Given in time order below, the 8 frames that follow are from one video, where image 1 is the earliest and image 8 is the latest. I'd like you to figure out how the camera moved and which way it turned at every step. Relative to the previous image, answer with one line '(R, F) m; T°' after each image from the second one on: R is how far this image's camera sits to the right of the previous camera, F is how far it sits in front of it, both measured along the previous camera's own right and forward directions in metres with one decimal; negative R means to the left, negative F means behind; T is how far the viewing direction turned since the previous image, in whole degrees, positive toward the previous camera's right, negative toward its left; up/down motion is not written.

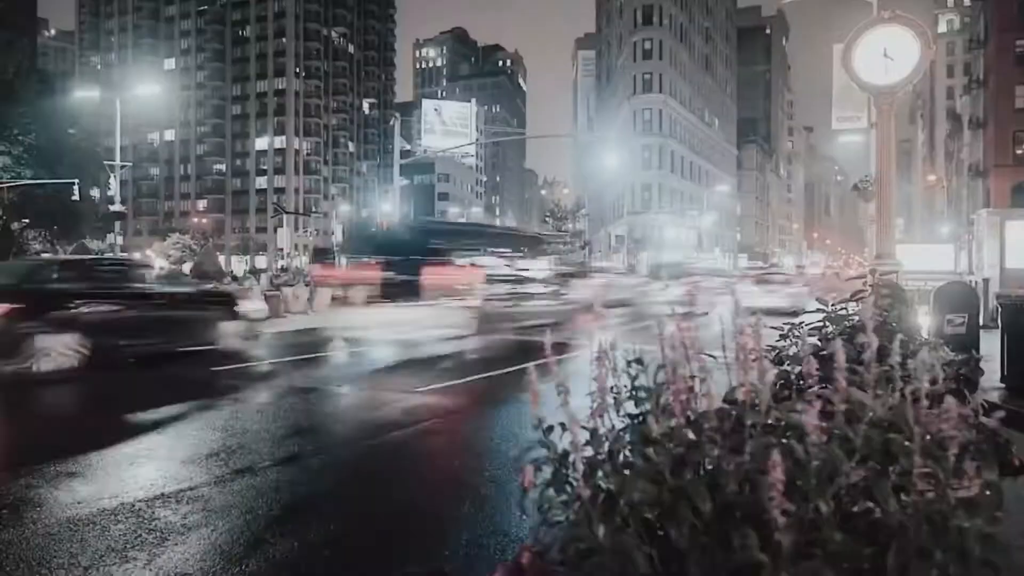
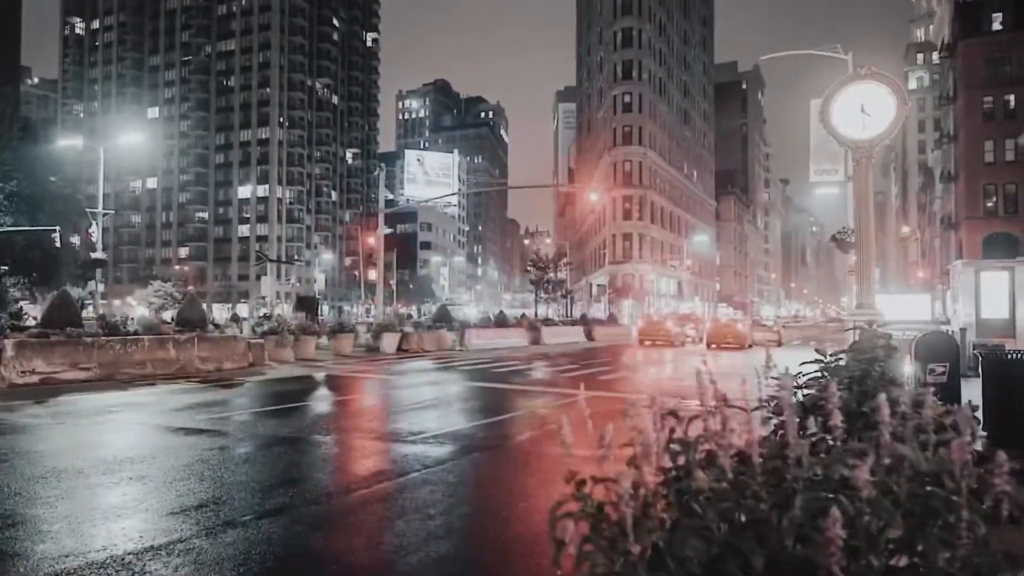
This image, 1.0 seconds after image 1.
(-0.7, -0.5) m; +2°
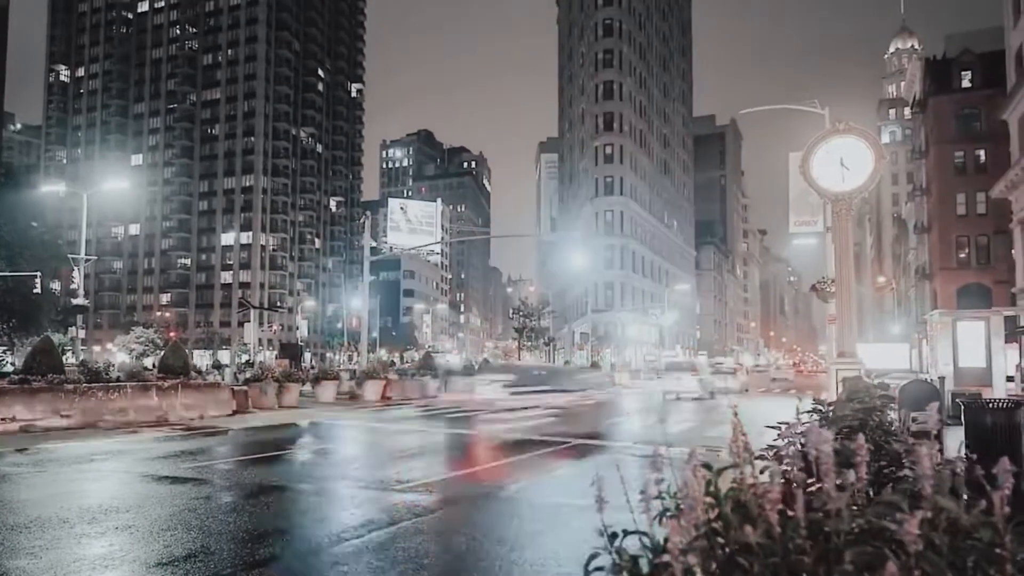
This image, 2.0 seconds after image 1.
(-0.7, -0.6) m; +2°
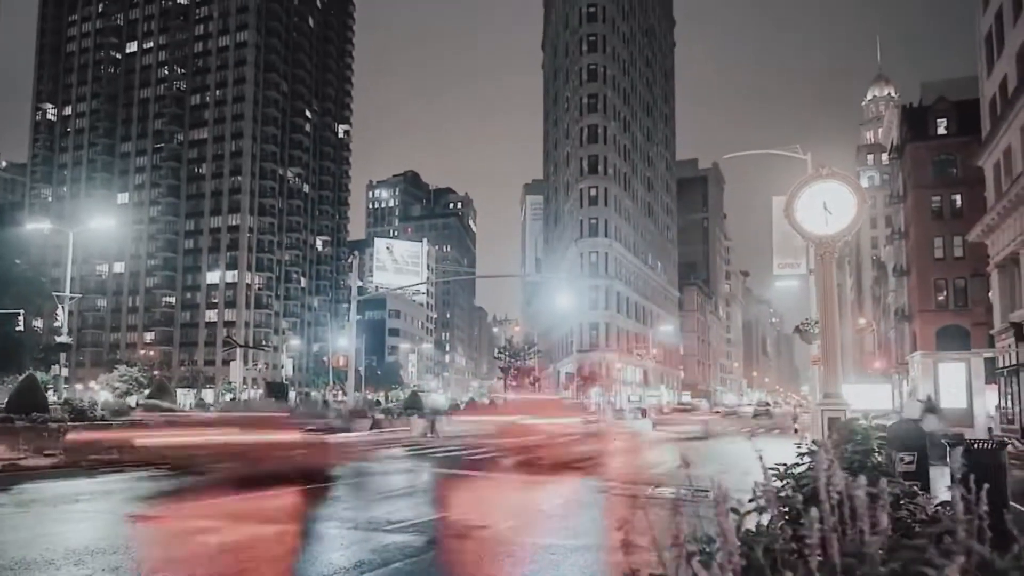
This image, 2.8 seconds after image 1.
(-0.7, -0.5) m; +1°
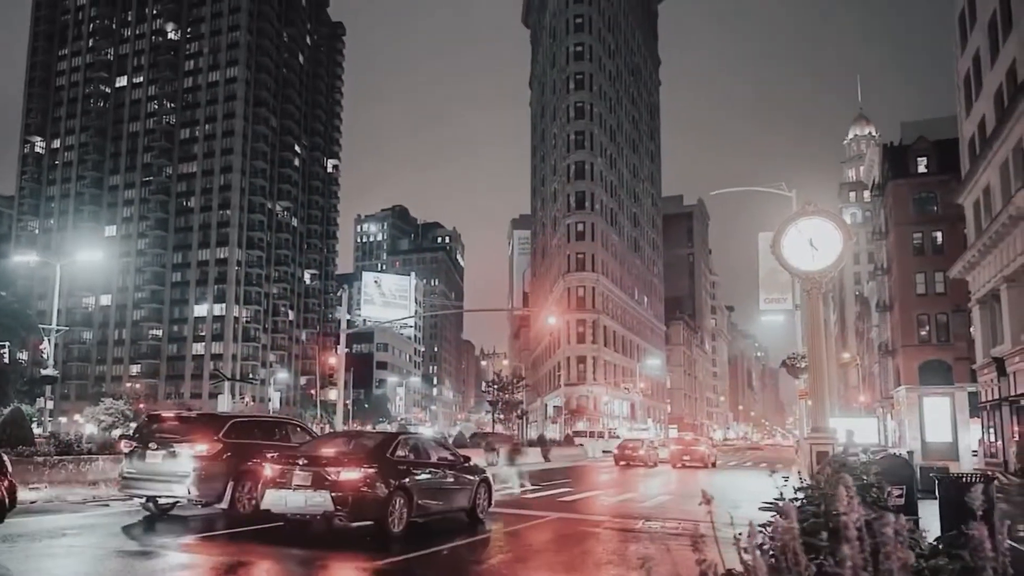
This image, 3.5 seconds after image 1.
(-0.5, -0.5) m; +1°
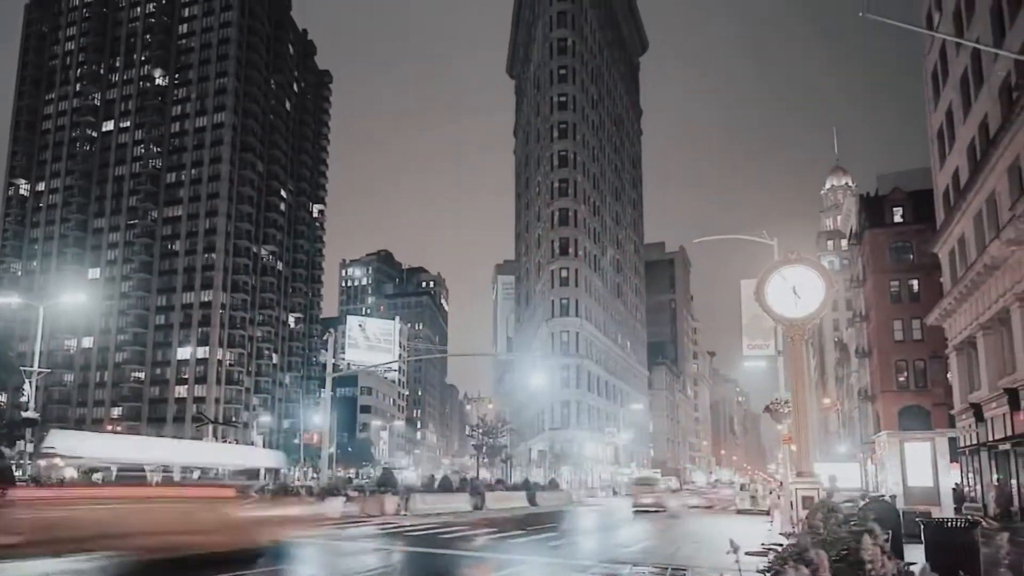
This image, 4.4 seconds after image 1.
(-0.8, -0.6) m; +2°
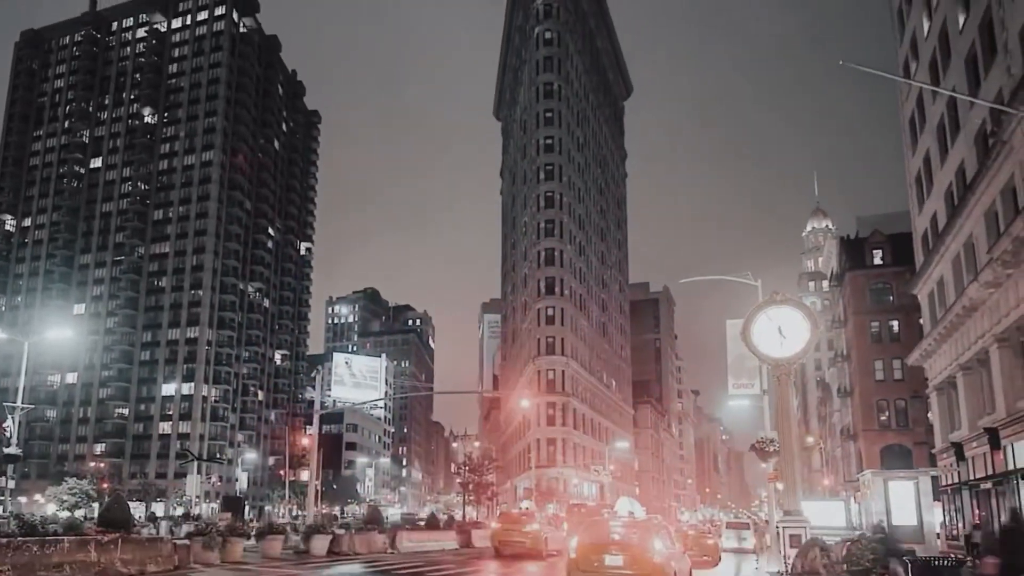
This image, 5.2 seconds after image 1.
(-0.7, -0.6) m; +1°
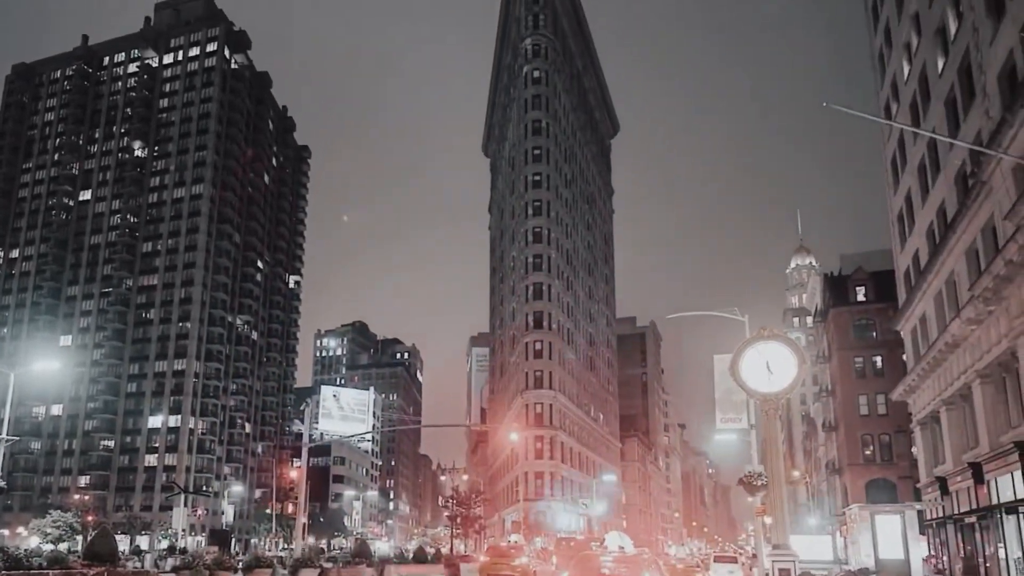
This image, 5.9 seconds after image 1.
(-0.6, -0.5) m; +1°
